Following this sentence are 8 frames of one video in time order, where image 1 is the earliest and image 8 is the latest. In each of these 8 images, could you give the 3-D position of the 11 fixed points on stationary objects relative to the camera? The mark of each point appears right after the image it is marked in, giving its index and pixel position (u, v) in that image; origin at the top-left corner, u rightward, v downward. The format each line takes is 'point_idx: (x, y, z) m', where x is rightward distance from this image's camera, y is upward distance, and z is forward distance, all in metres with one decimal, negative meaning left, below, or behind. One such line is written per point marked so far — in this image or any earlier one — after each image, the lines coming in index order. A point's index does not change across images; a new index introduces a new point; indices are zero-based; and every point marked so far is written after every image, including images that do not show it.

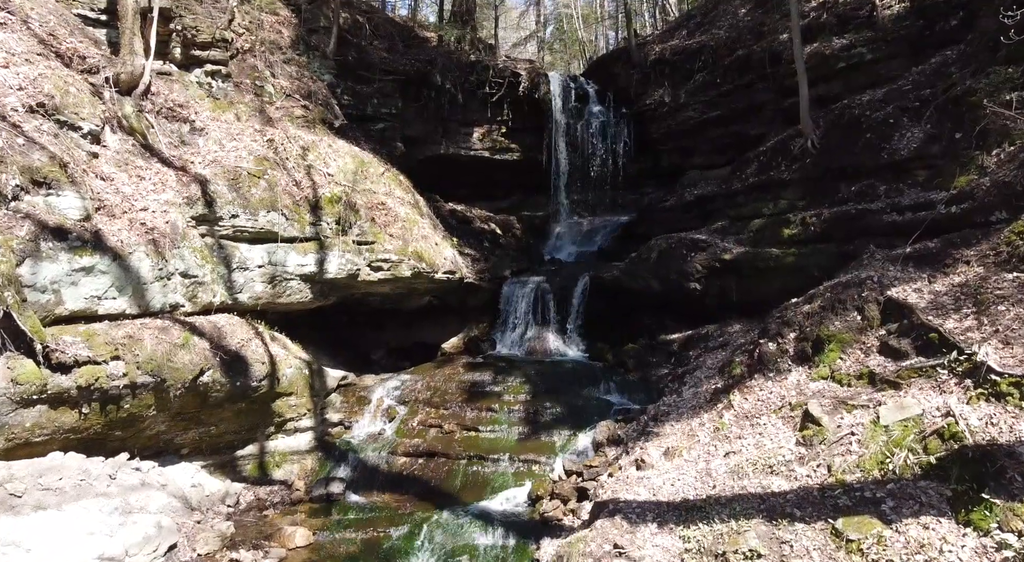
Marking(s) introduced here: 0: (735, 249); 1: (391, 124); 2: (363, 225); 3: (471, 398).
0: (+4.5, +0.6, +10.9) m
1: (-3.6, +4.6, +15.9) m
2: (-3.0, +1.1, +10.8) m
3: (-0.8, -2.3, +10.7) m
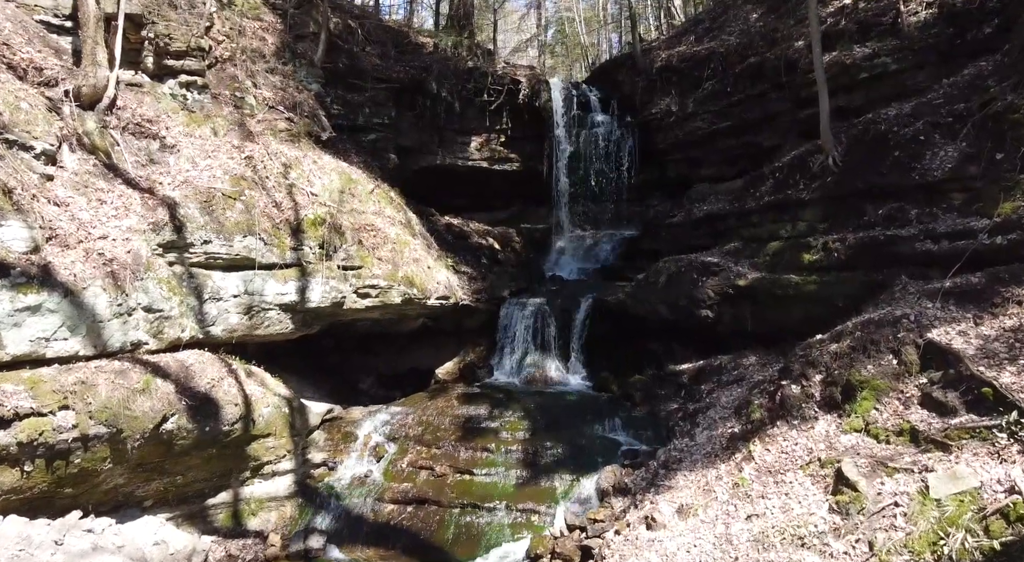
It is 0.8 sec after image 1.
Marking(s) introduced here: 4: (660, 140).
0: (+4.5, +0.1, +10.1) m
1: (-3.6, +4.1, +15.1) m
2: (-3.0, +0.6, +10.0) m
3: (-0.8, -2.8, +9.9) m
4: (+4.6, +4.3, +16.6) m
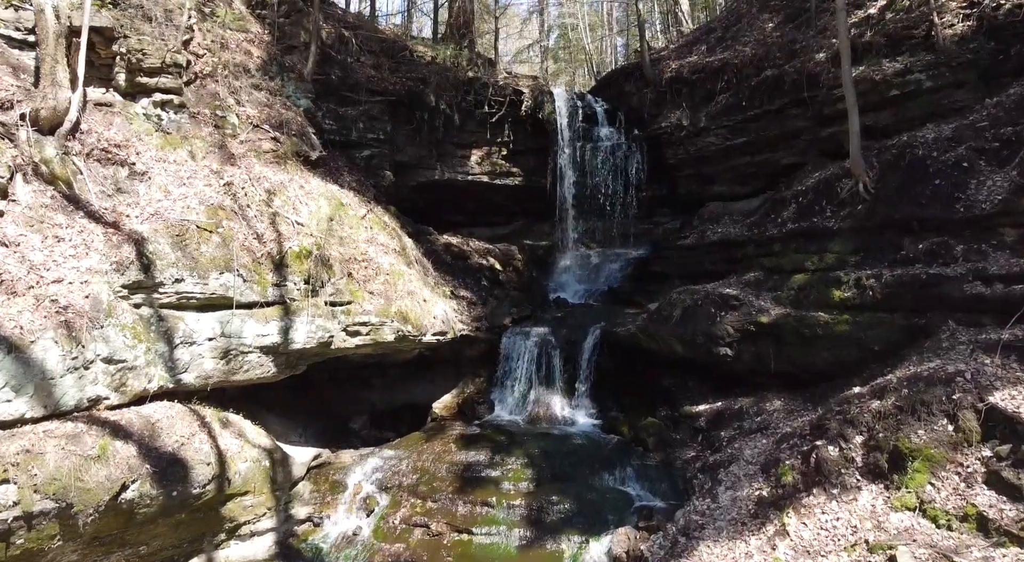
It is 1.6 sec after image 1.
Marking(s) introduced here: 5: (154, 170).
0: (+4.5, -0.5, +9.3) m
1: (-3.6, +3.5, +14.3) m
2: (-3.0, 0.0, +9.2) m
3: (-0.8, -3.4, +9.0) m
4: (+4.6, +3.7, +15.8) m
5: (-5.6, +1.8, +8.5) m
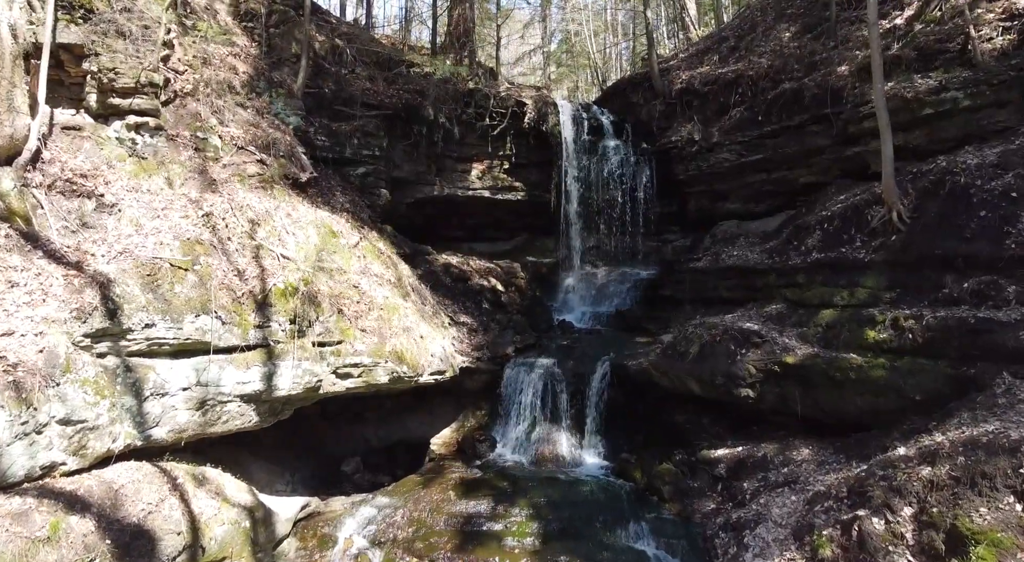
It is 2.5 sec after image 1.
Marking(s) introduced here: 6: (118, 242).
0: (+4.6, -1.1, +8.6) m
1: (-3.5, +2.9, +13.6) m
2: (-2.9, -0.6, +8.5) m
3: (-0.7, -4.0, +8.3) m
4: (+4.7, +3.1, +15.1) m
5: (-5.6, +1.2, +7.8) m
6: (-5.3, +0.5, +7.3) m
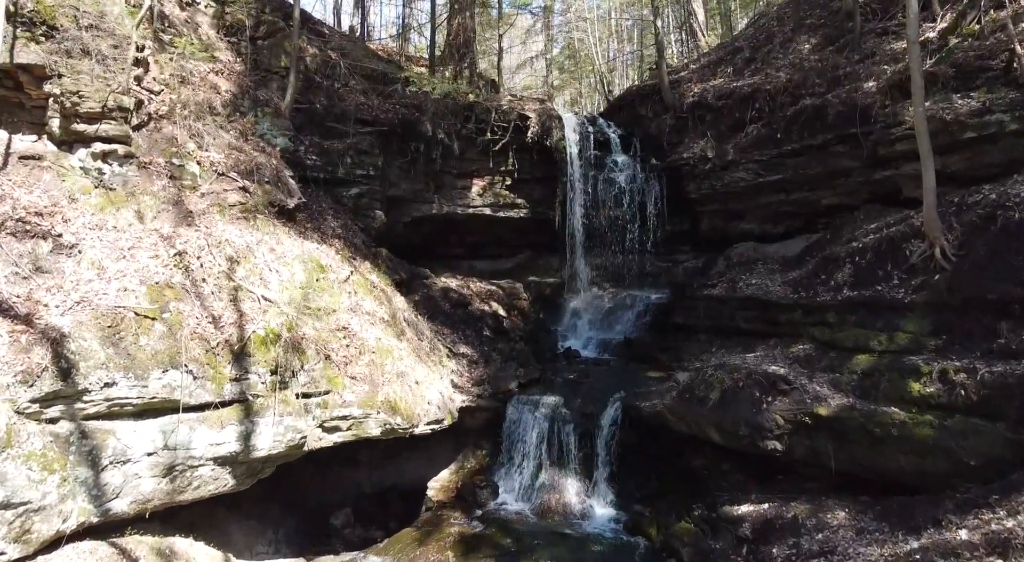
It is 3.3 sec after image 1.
0: (+4.6, -1.7, +7.8) m
1: (-3.4, +2.2, +12.8) m
2: (-2.8, -1.2, +7.7) m
3: (-0.7, -4.7, +7.5) m
4: (+4.8, +2.4, +14.3) m
5: (-5.5, +0.5, +7.0) m
6: (-5.3, -0.1, +6.5) m
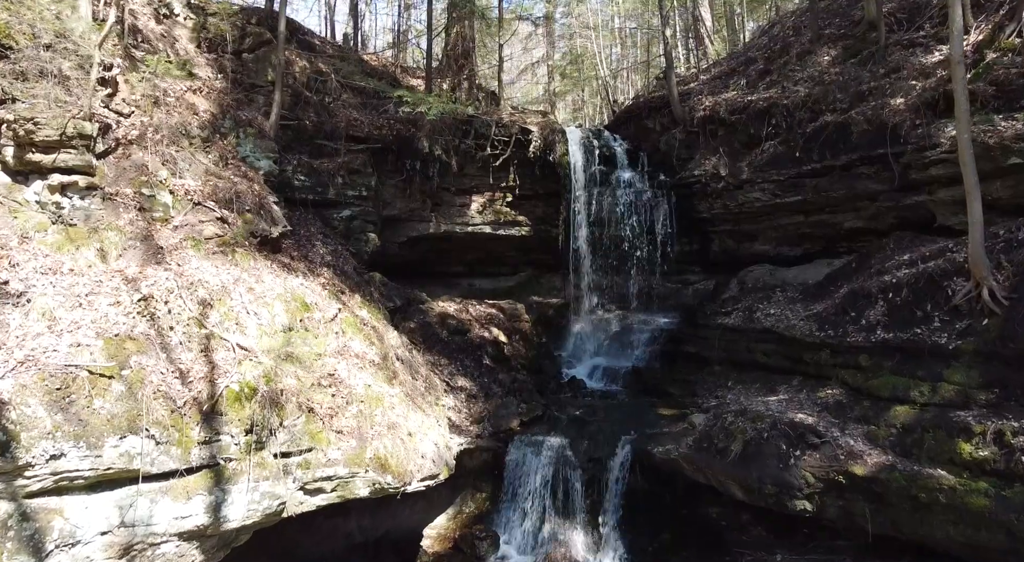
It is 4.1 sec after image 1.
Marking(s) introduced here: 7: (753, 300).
0: (+4.7, -2.3, +7.0) m
1: (-3.4, +1.6, +12.0) m
2: (-2.8, -1.8, +6.9) m
3: (-0.6, -5.3, +6.7) m
4: (+4.8, +1.8, +13.5) m
5: (-5.5, -0.1, +6.3) m
6: (-5.2, -0.7, +5.8) m
7: (+5.2, -0.4, +11.8) m
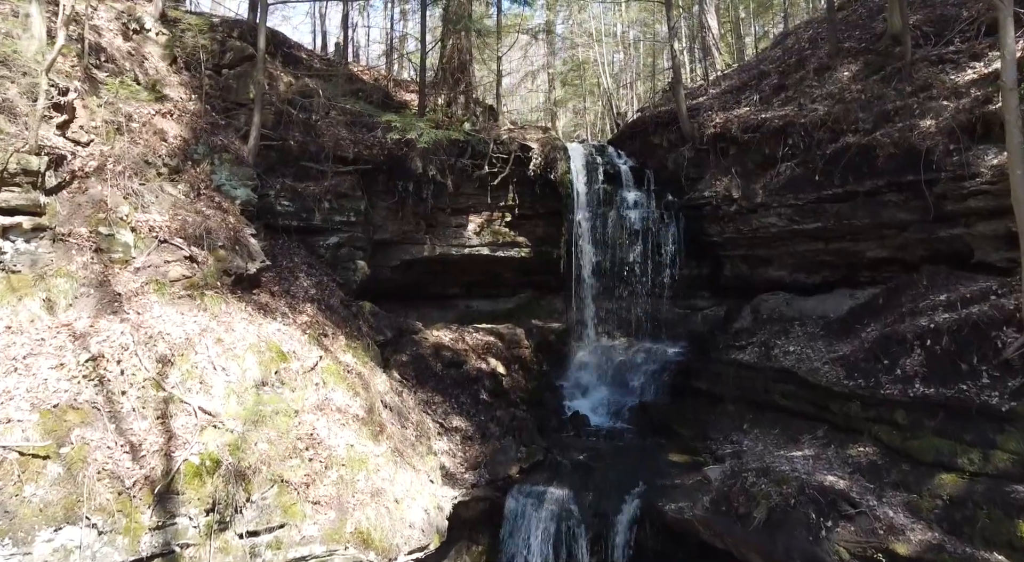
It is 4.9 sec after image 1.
0: (+4.6, -2.9, +6.2) m
1: (-3.4, +0.9, +11.3) m
2: (-2.8, -2.5, +6.1) m
3: (-0.7, -5.9, +5.9) m
4: (+4.8, +1.2, +12.7) m
5: (-5.5, -0.7, +5.5) m
6: (-5.3, -1.3, +5.0) m
7: (+5.2, -1.1, +11.0) m
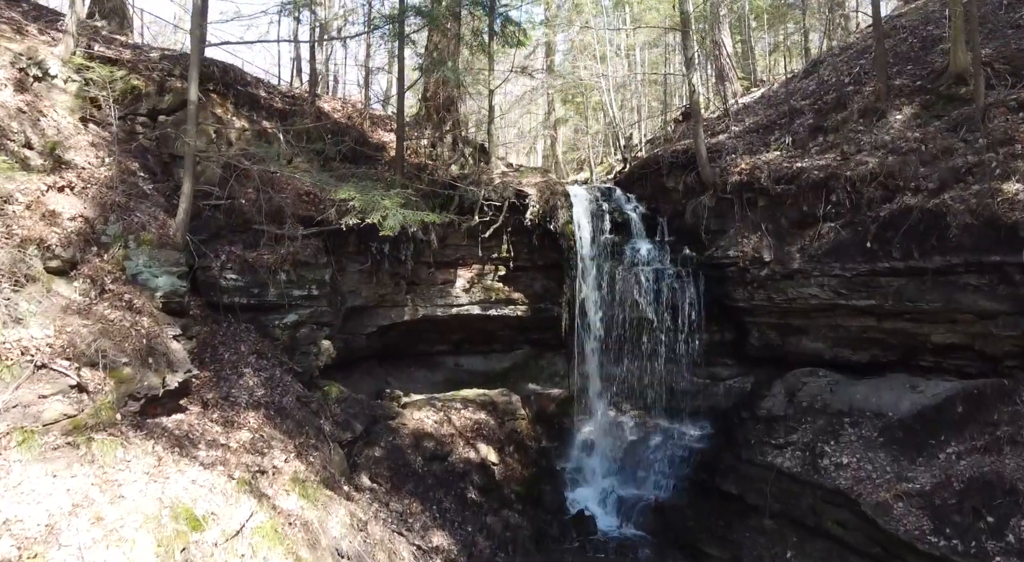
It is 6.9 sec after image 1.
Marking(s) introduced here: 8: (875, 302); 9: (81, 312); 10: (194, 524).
0: (+4.5, -4.4, +4.4) m
1: (-3.5, -0.6, +9.4) m
2: (-3.0, -3.9, +4.3) m
3: (-0.8, -7.3, +4.0) m
4: (+4.7, -0.3, +10.9) m
5: (-5.6, -2.2, +3.6) m
6: (-5.4, -2.8, +3.1) m
7: (+5.1, -2.5, +9.1) m
8: (+6.0, -0.4, +8.9) m
9: (-5.0, -0.4, +6.3) m
10: (-3.3, -2.5, +5.5) m
